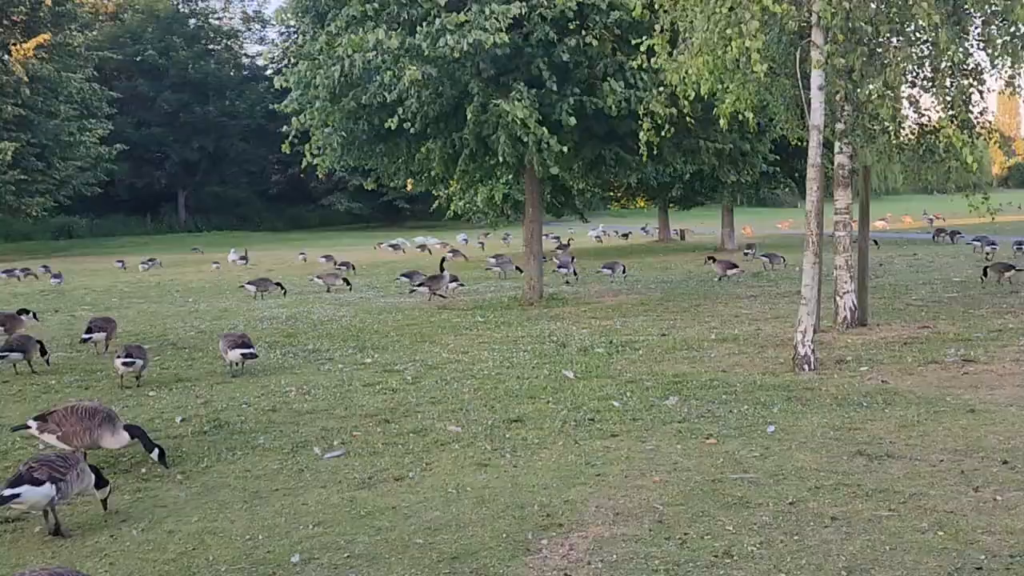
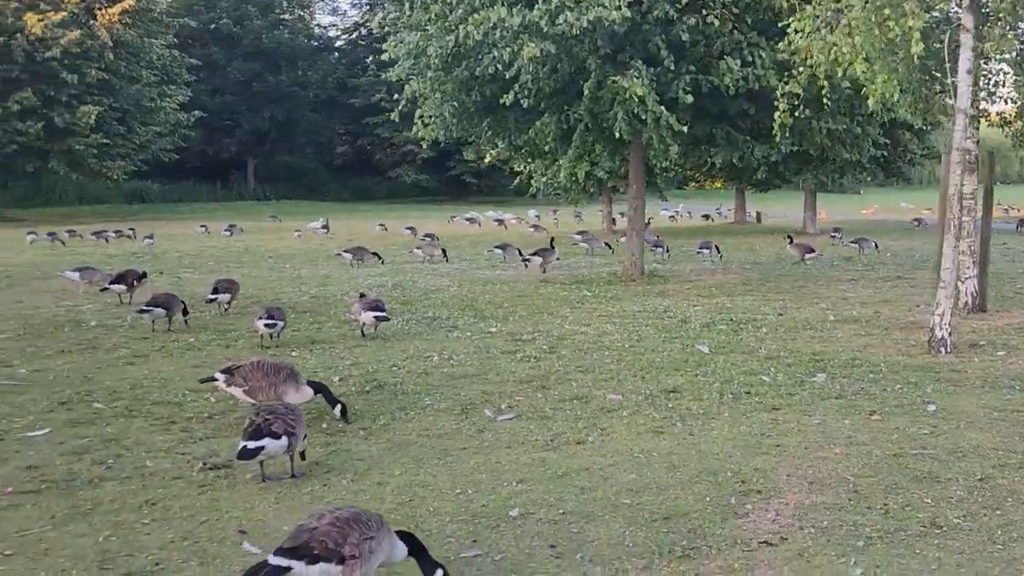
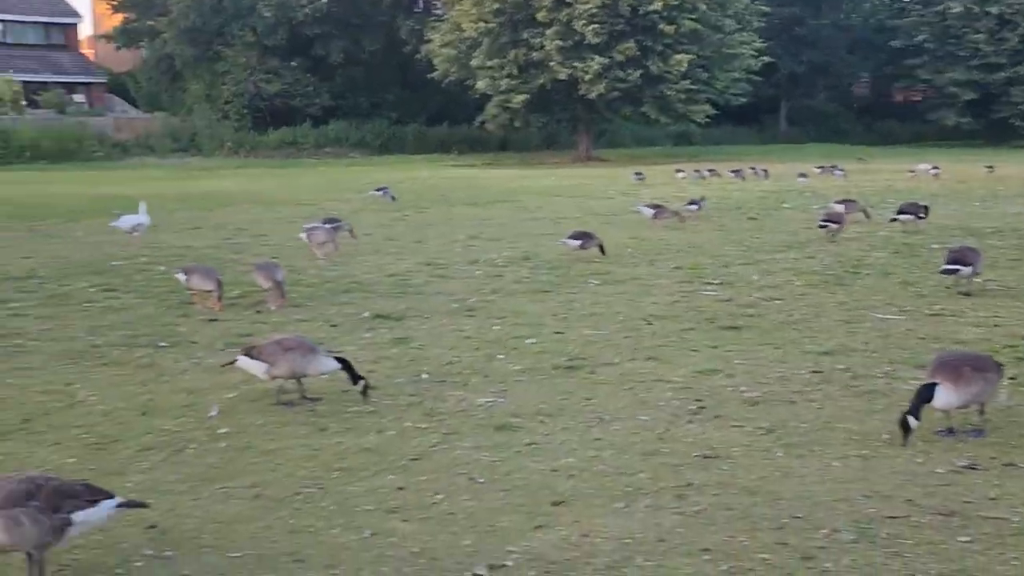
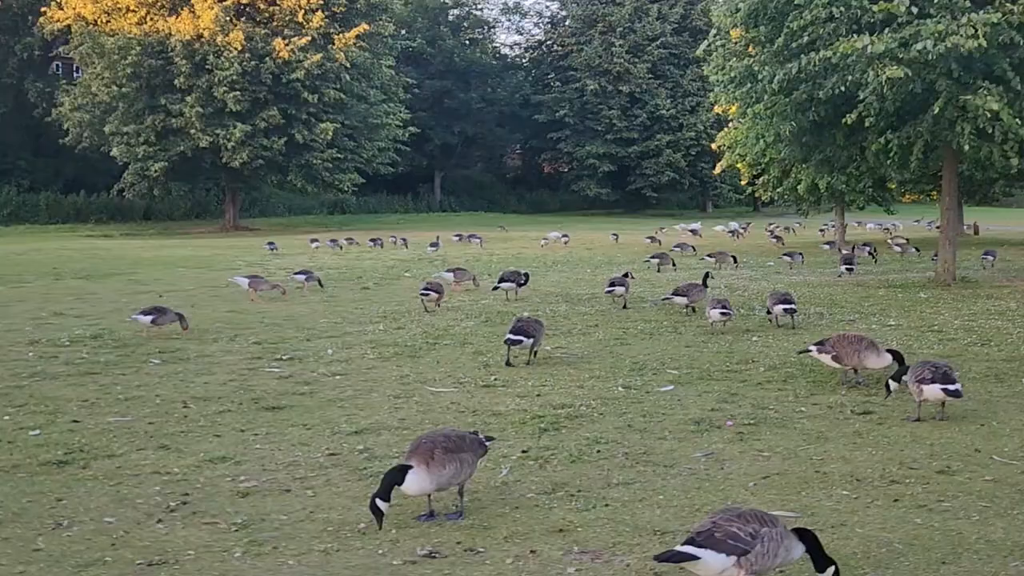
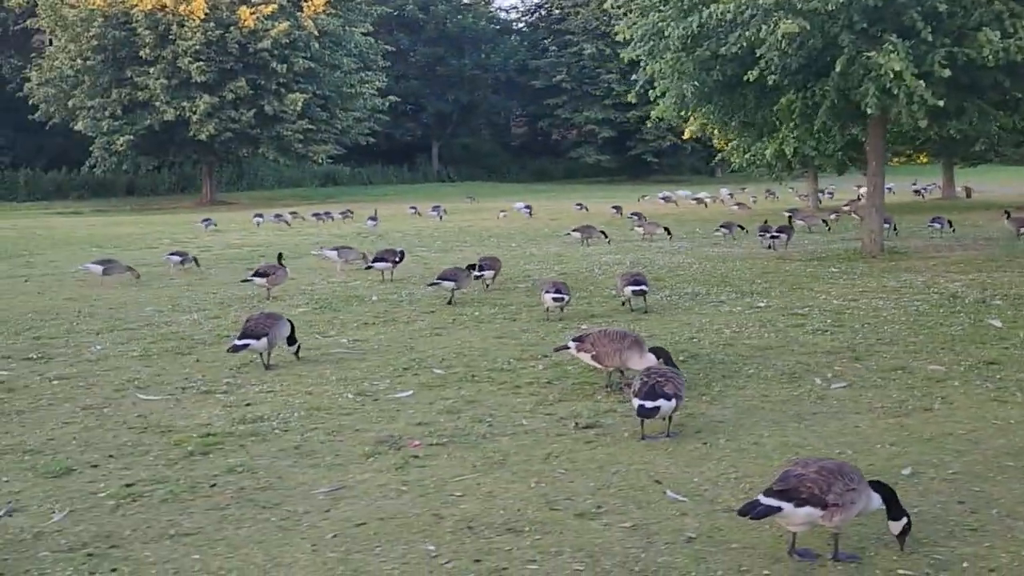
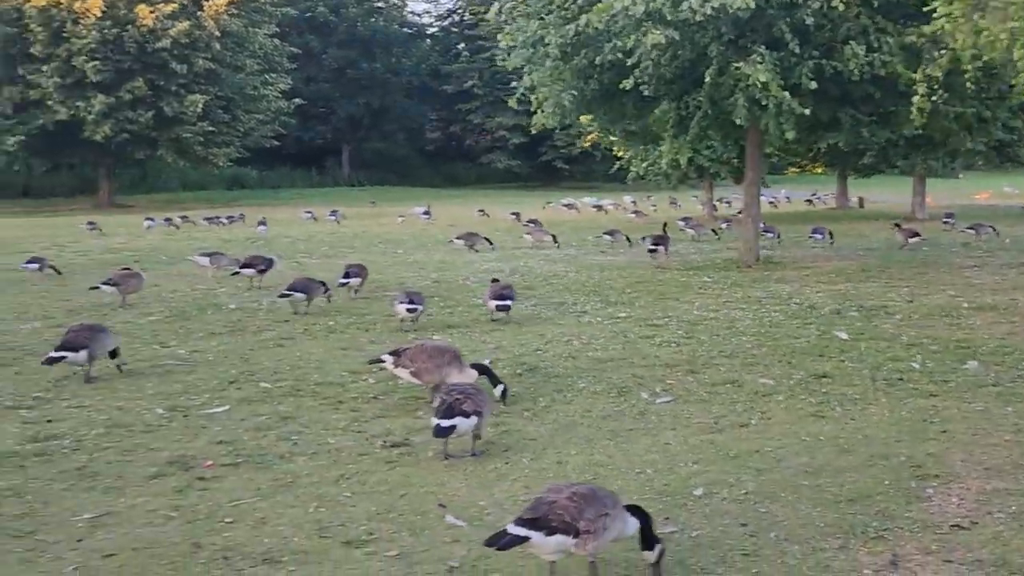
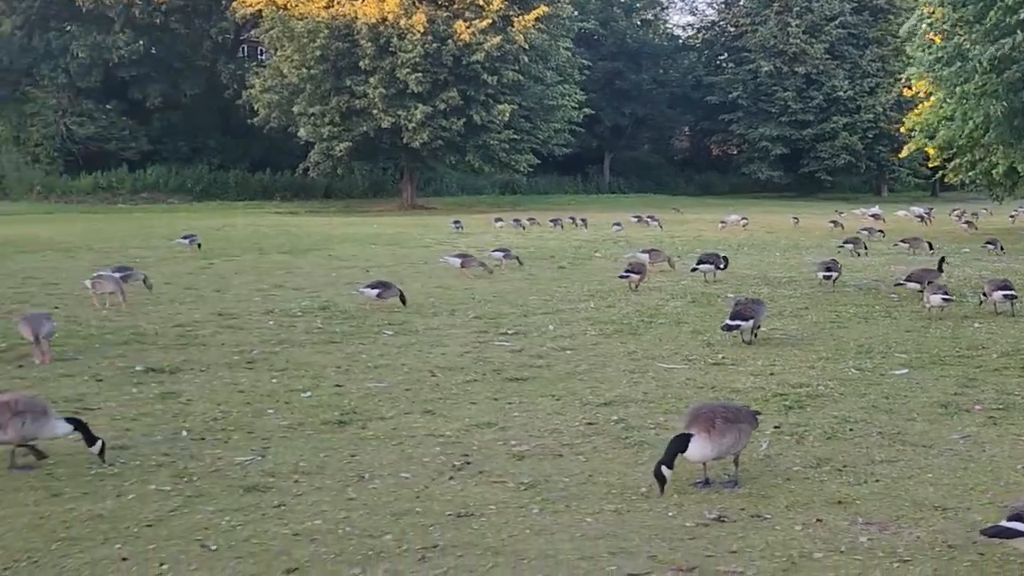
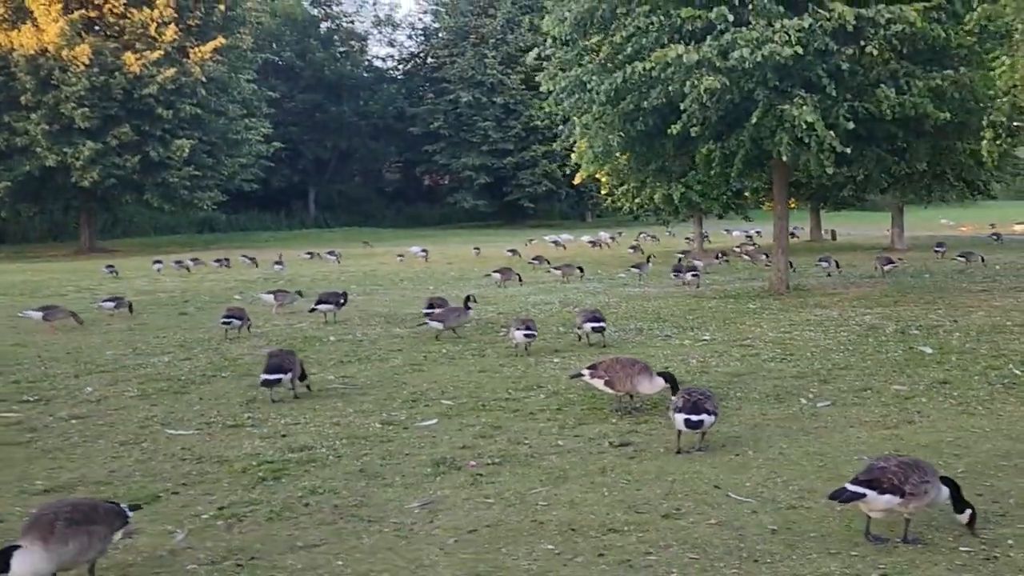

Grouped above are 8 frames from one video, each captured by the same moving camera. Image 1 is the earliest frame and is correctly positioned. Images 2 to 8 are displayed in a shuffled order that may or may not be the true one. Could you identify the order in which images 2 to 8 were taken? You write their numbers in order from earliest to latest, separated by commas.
2, 6, 5, 8, 4, 7, 3
